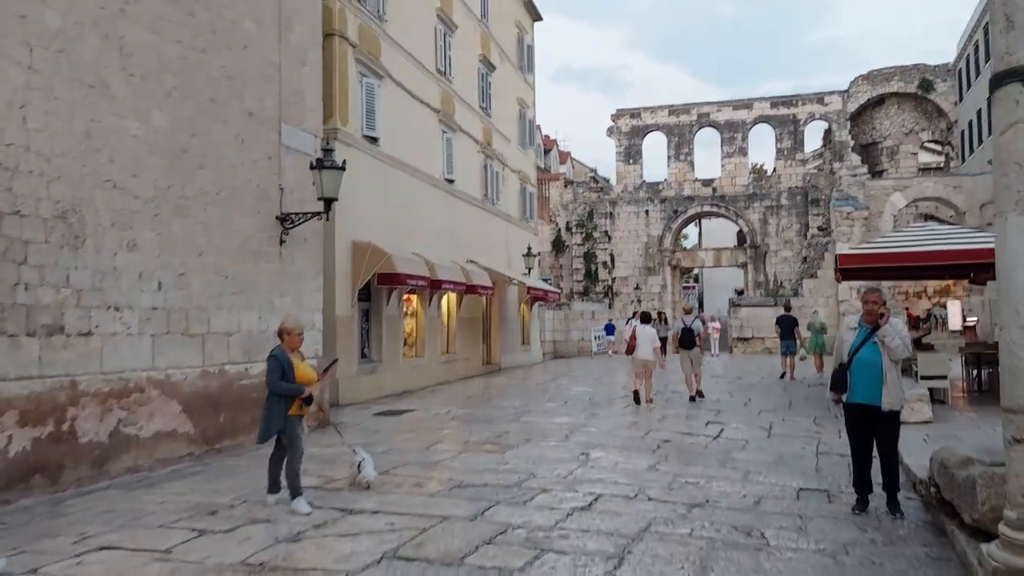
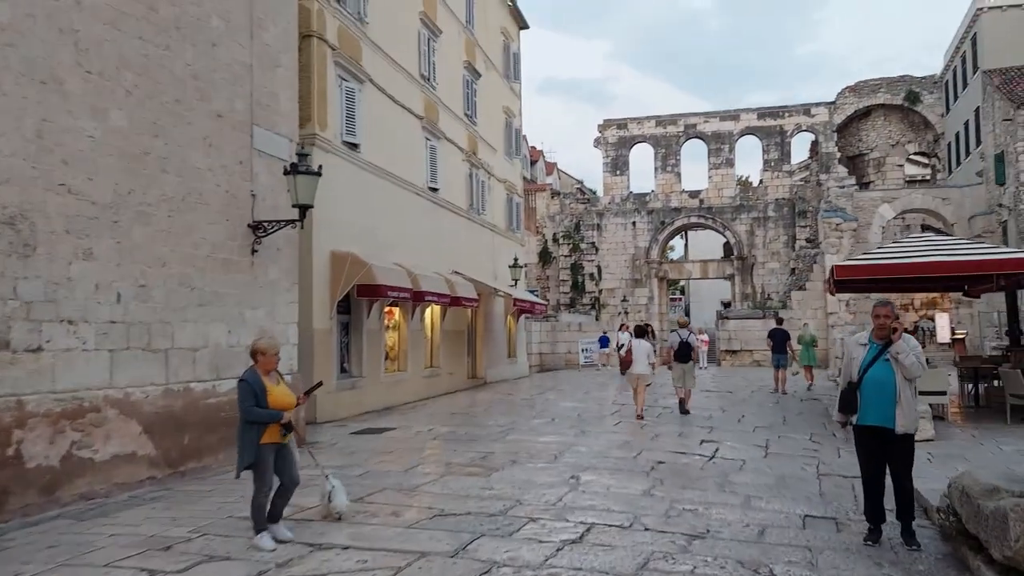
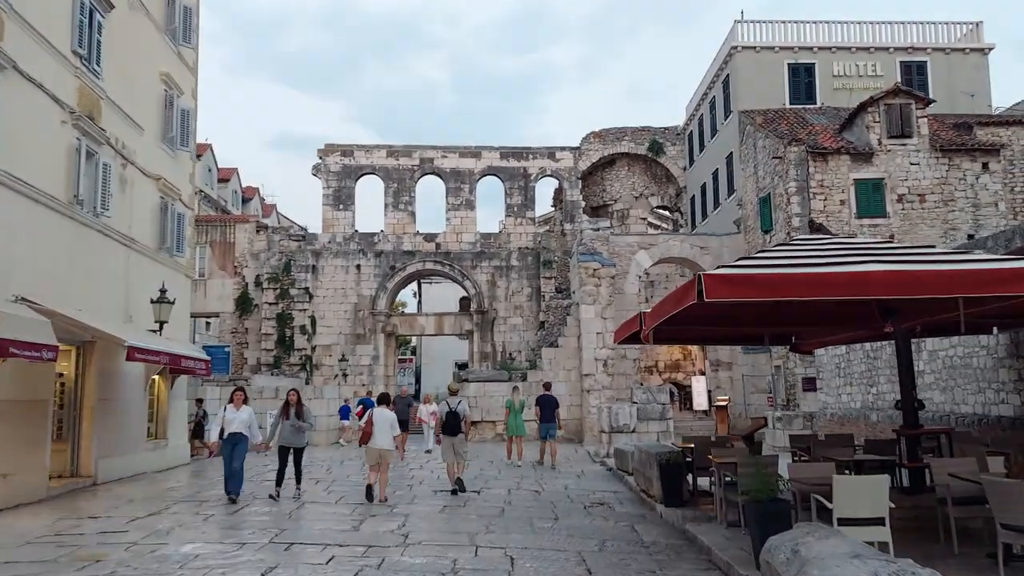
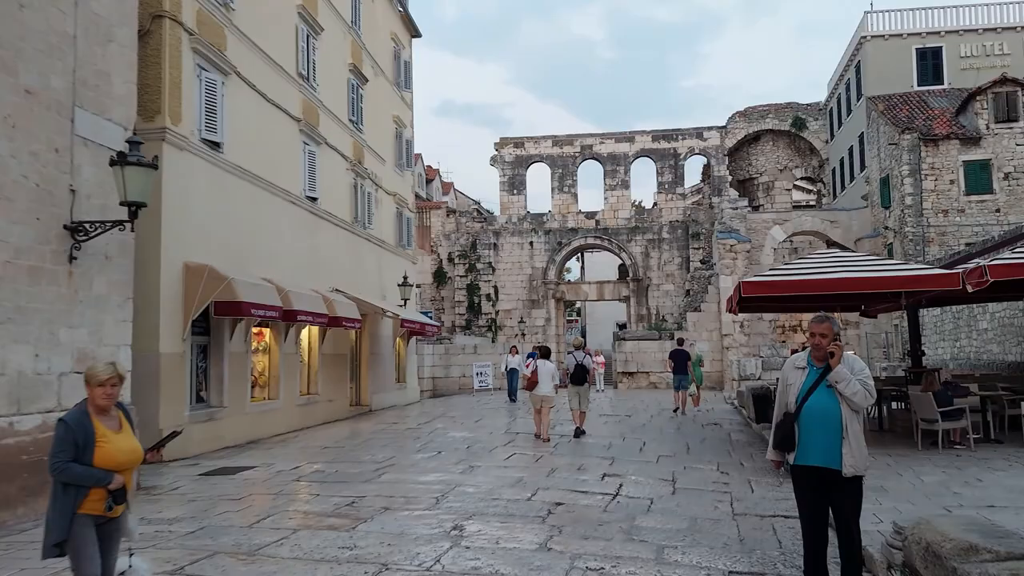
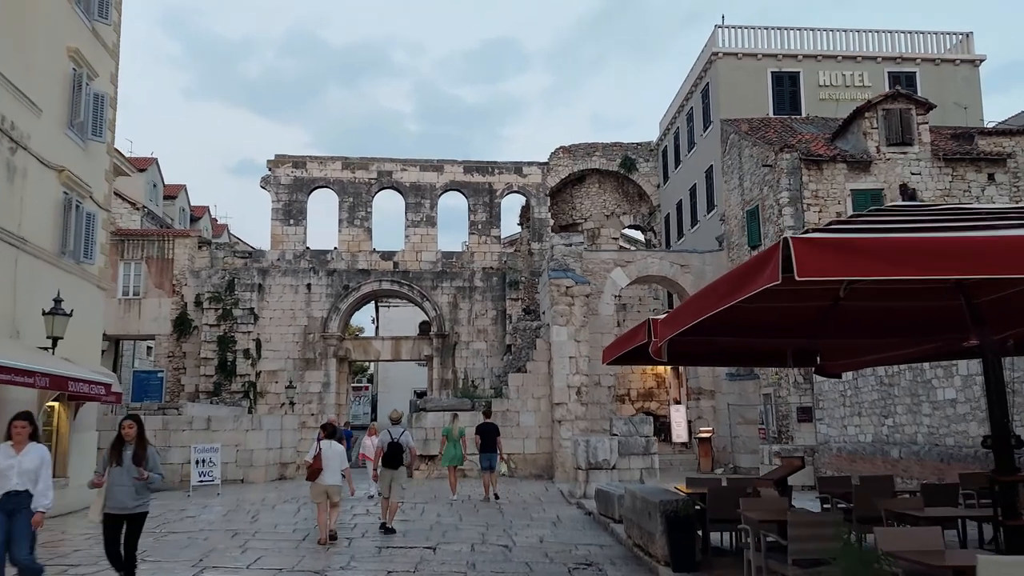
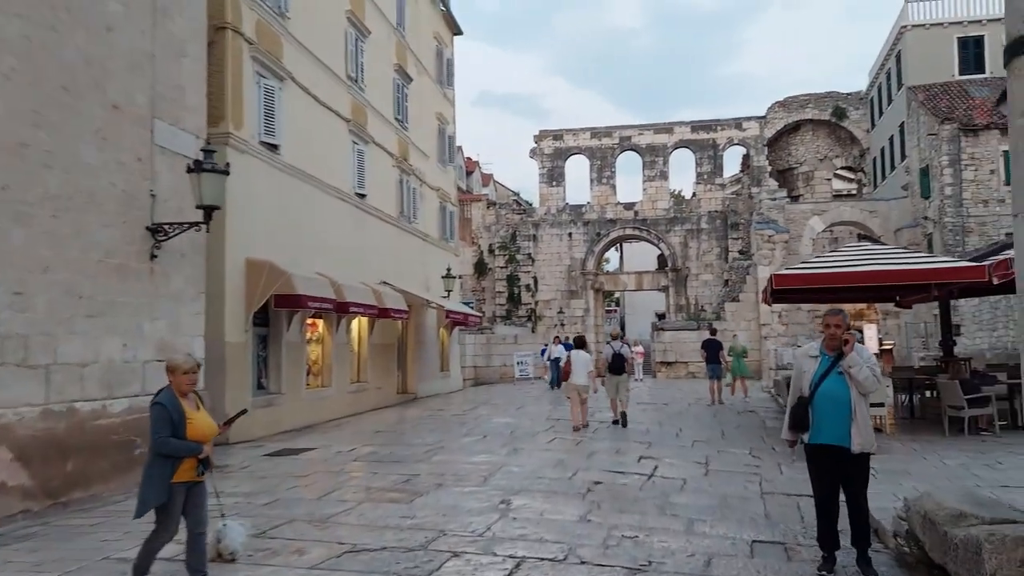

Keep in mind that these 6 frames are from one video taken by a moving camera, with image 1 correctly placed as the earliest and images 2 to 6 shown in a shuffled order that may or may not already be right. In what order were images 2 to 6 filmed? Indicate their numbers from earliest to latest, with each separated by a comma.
2, 6, 4, 3, 5
